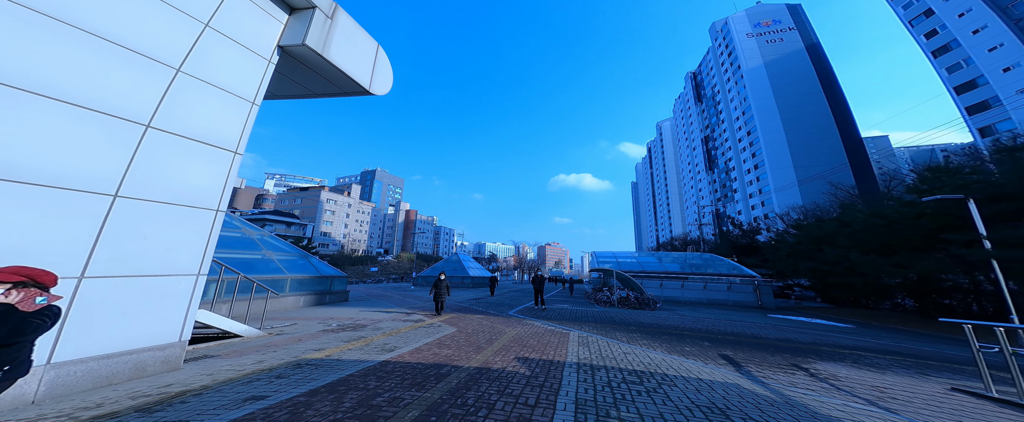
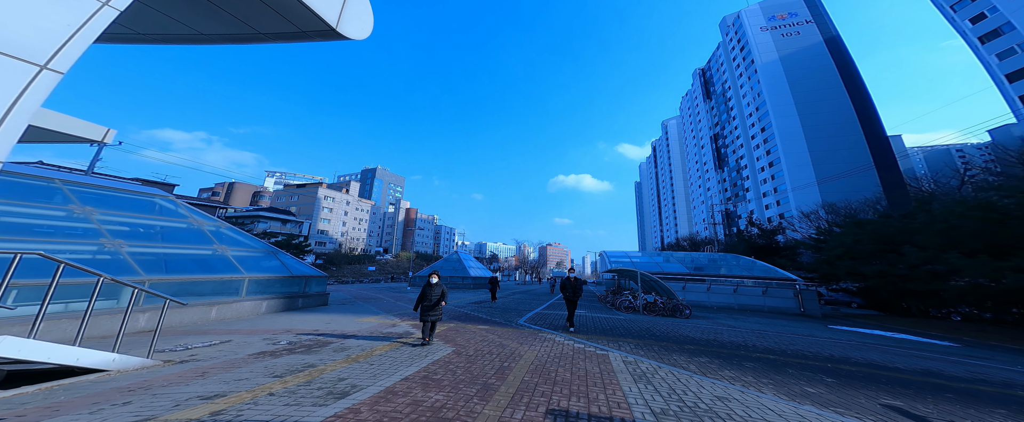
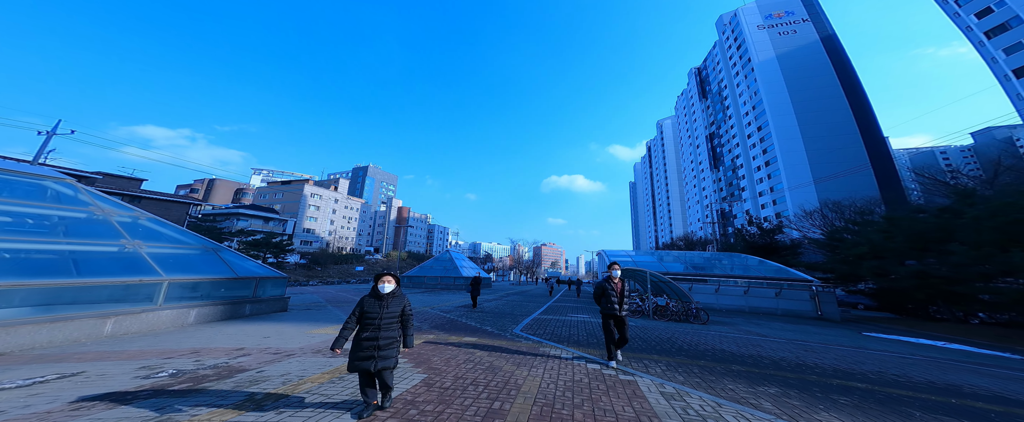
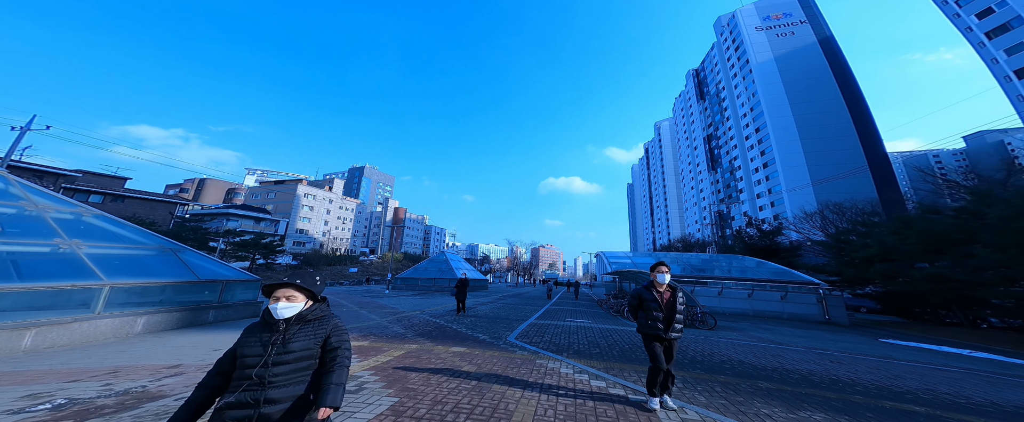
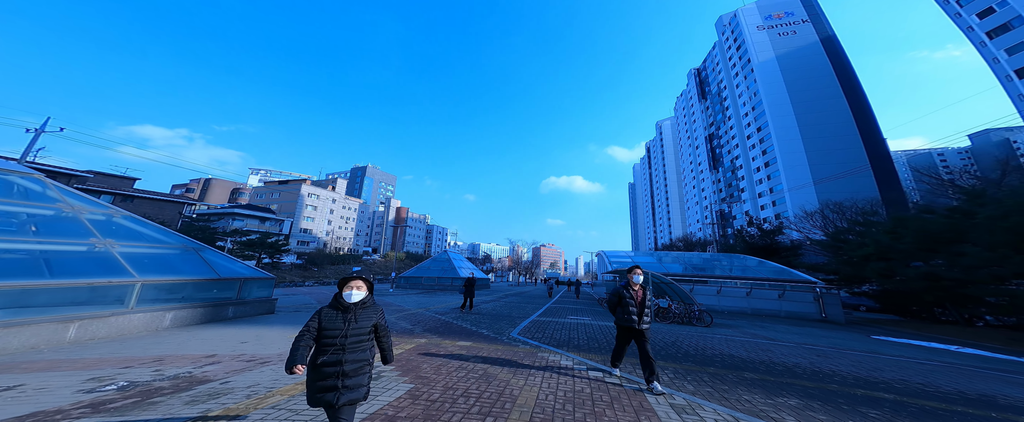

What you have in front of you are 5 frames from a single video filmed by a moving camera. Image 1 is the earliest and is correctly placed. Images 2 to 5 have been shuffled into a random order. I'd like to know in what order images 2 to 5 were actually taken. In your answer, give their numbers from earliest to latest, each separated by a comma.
2, 3, 5, 4
